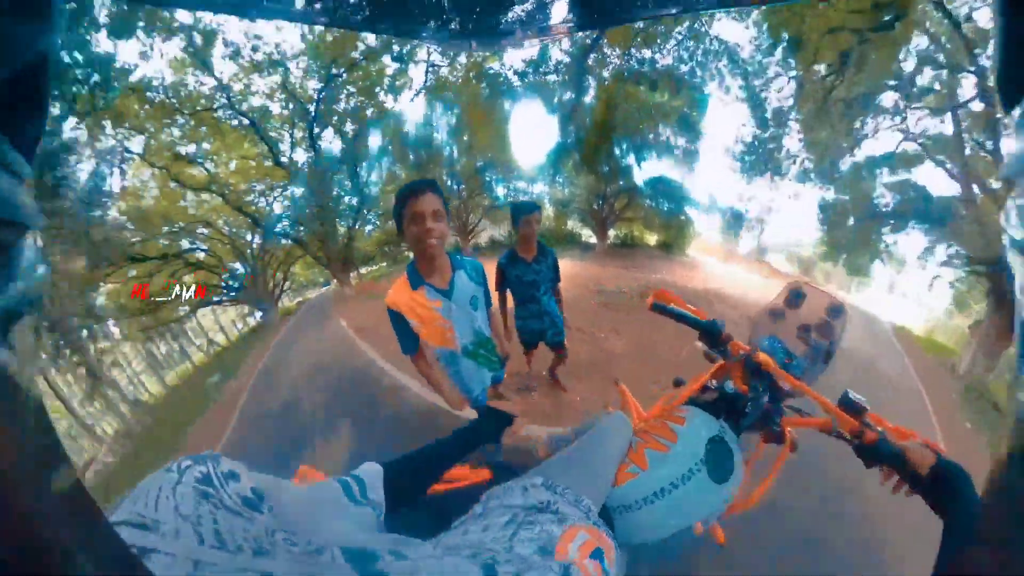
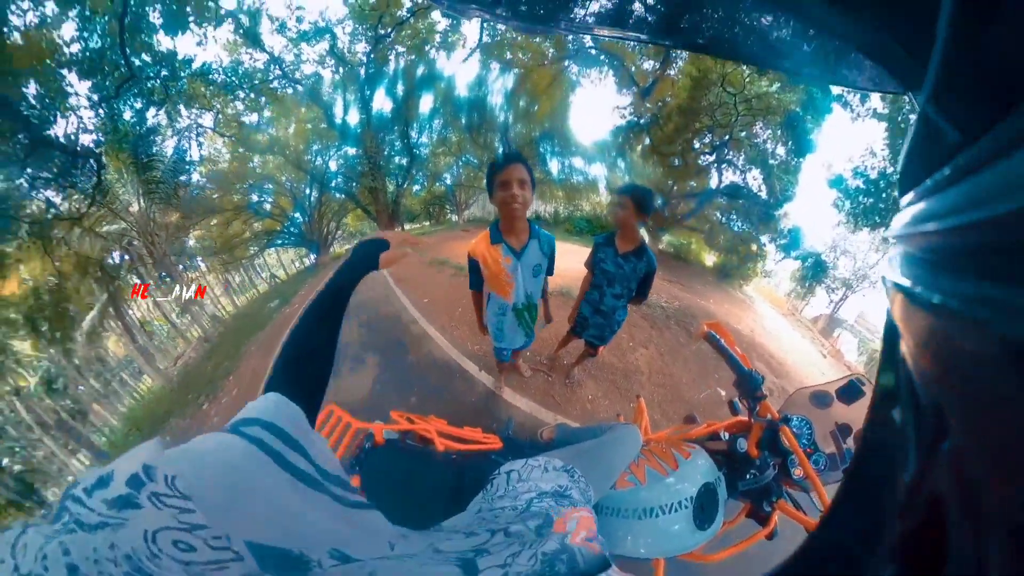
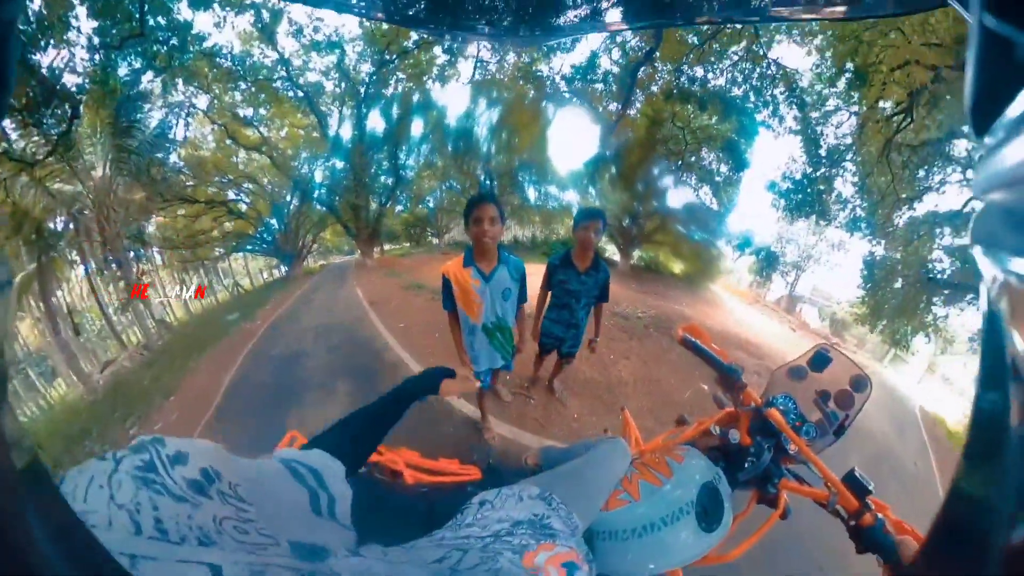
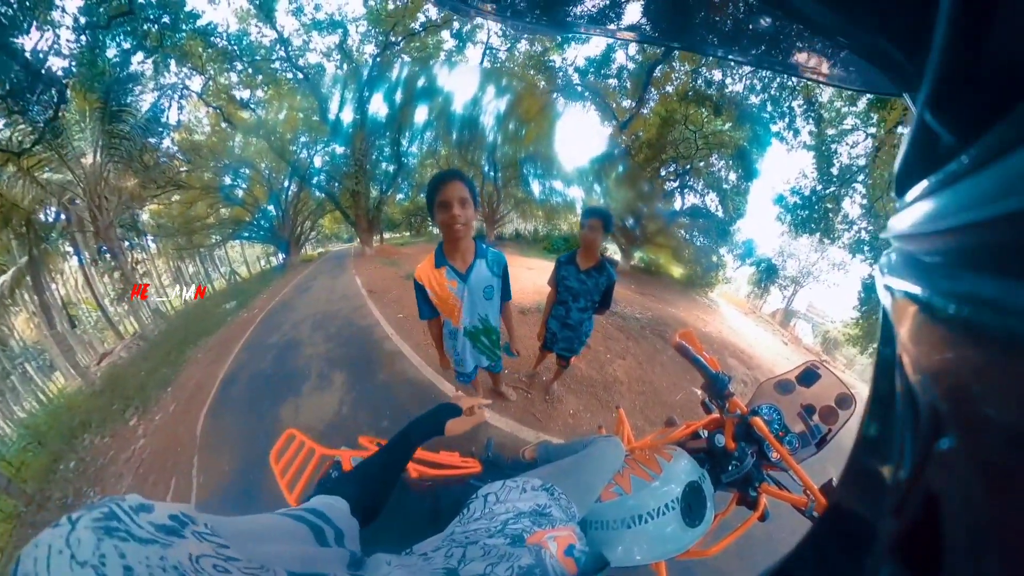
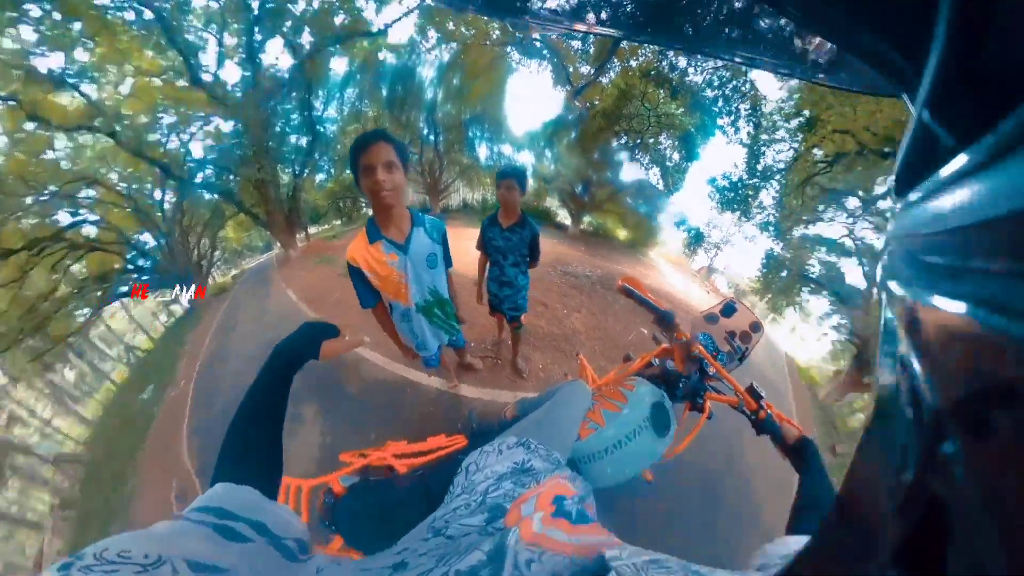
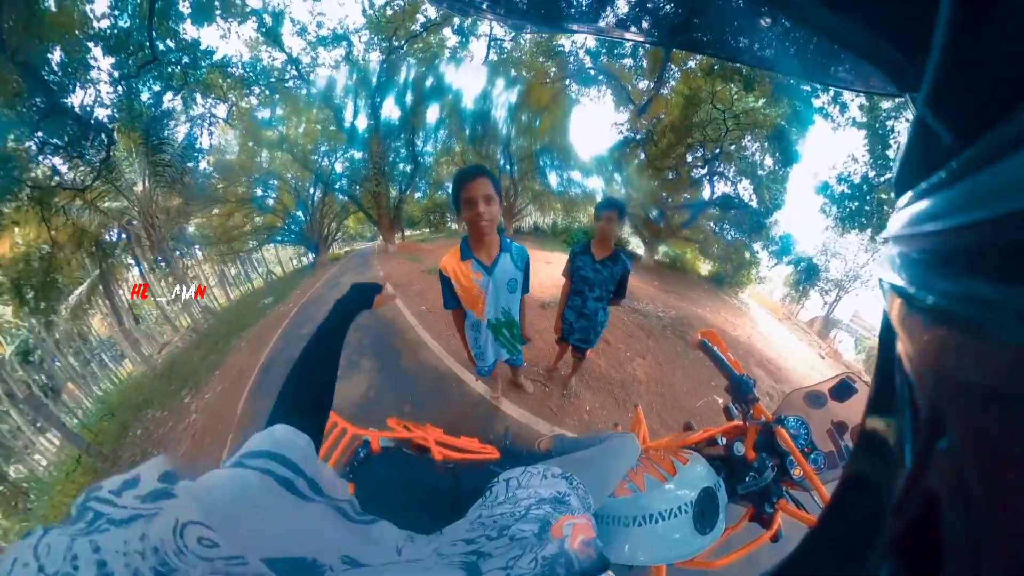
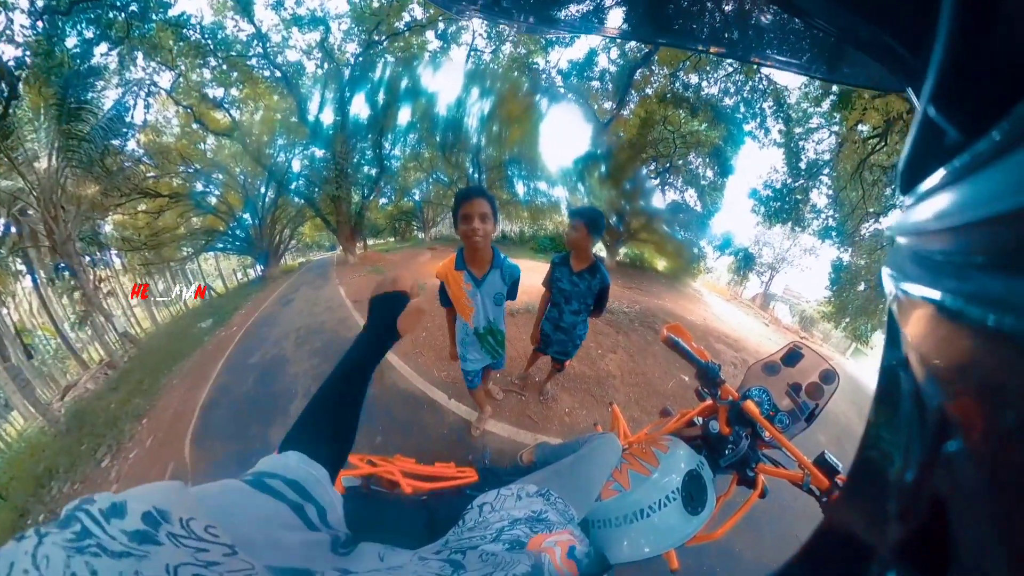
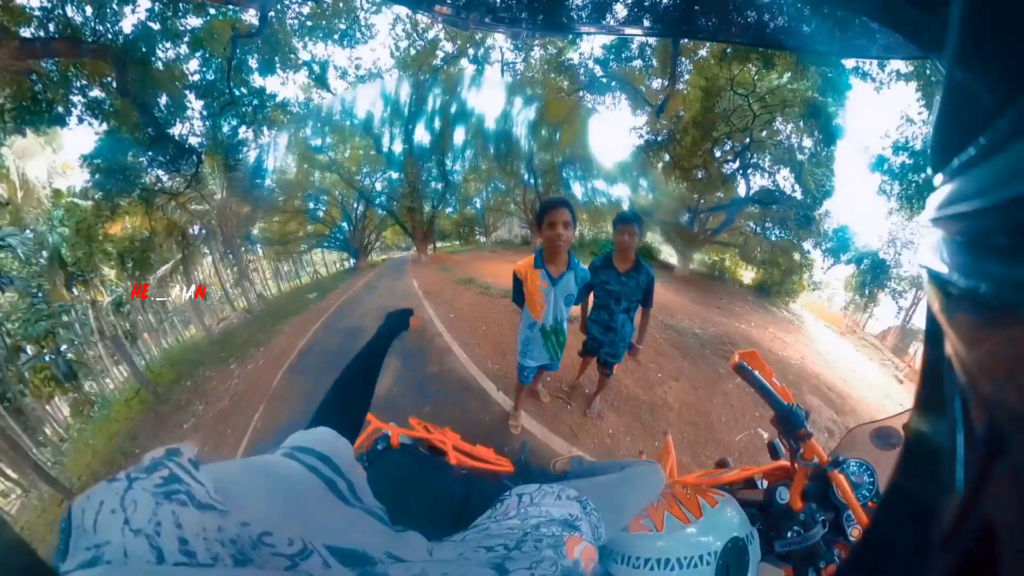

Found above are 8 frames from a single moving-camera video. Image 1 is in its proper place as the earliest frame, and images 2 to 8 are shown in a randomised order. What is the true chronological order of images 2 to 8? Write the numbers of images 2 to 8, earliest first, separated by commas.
3, 8, 7, 2, 4, 6, 5
